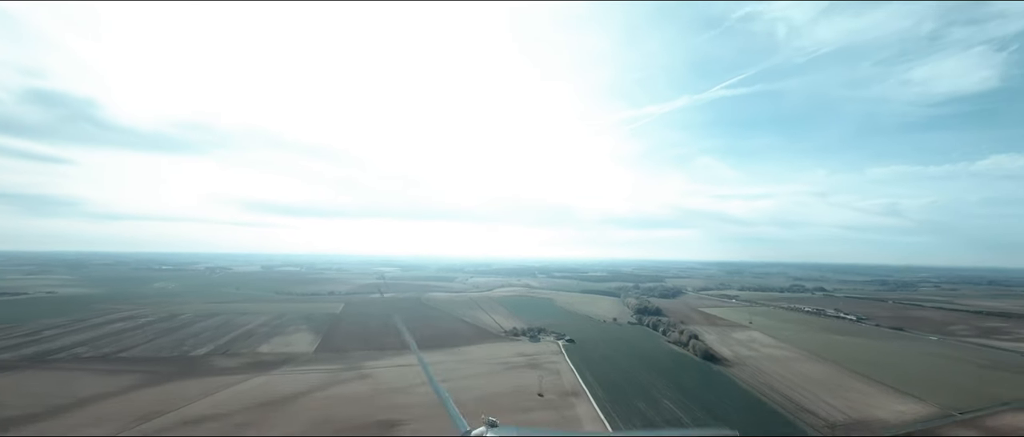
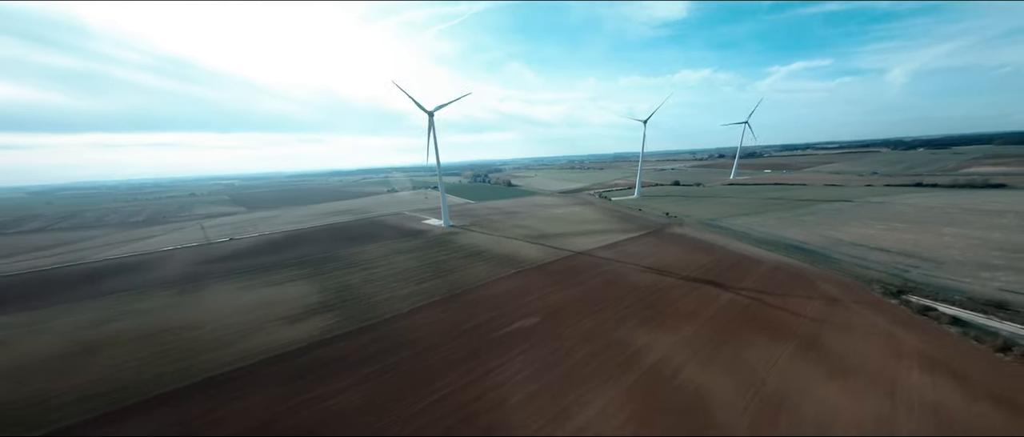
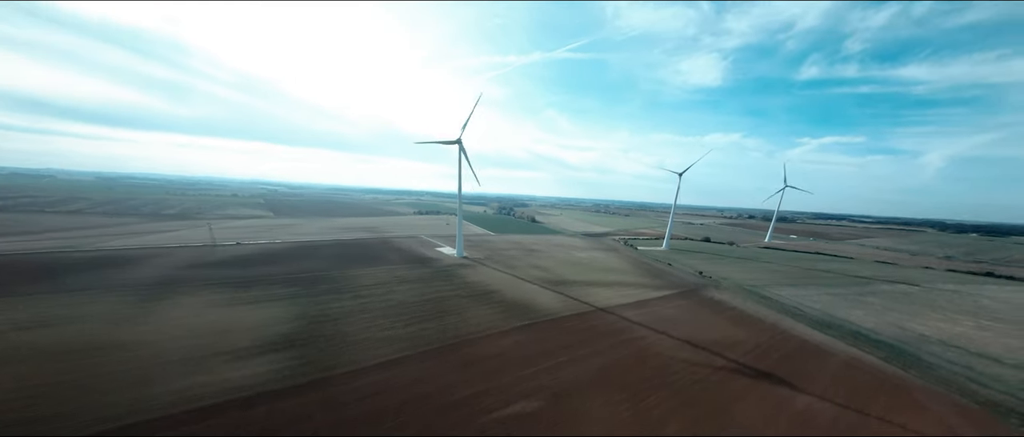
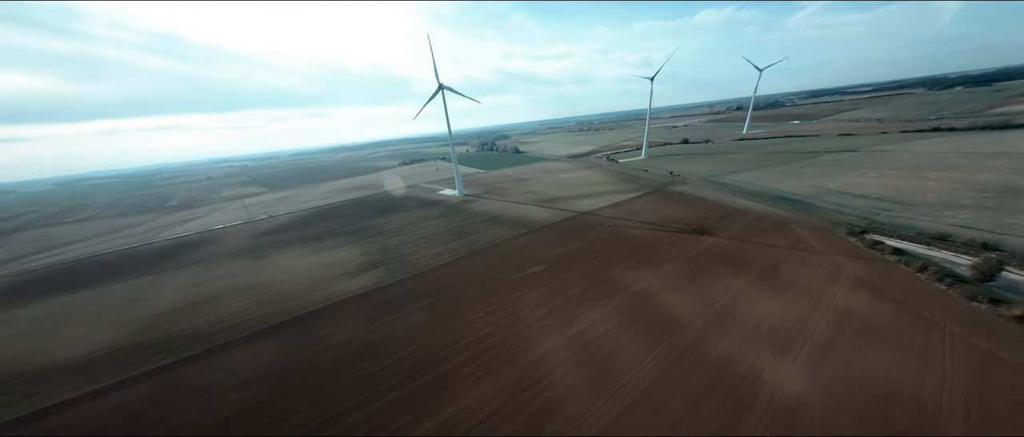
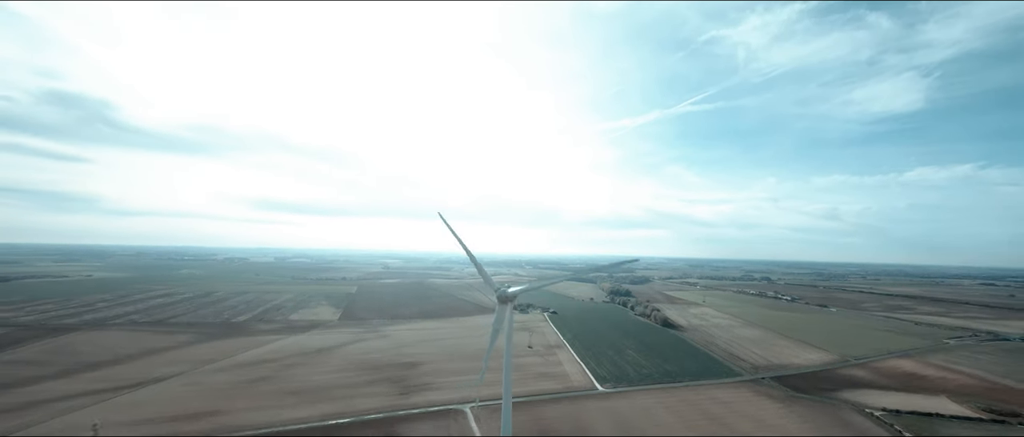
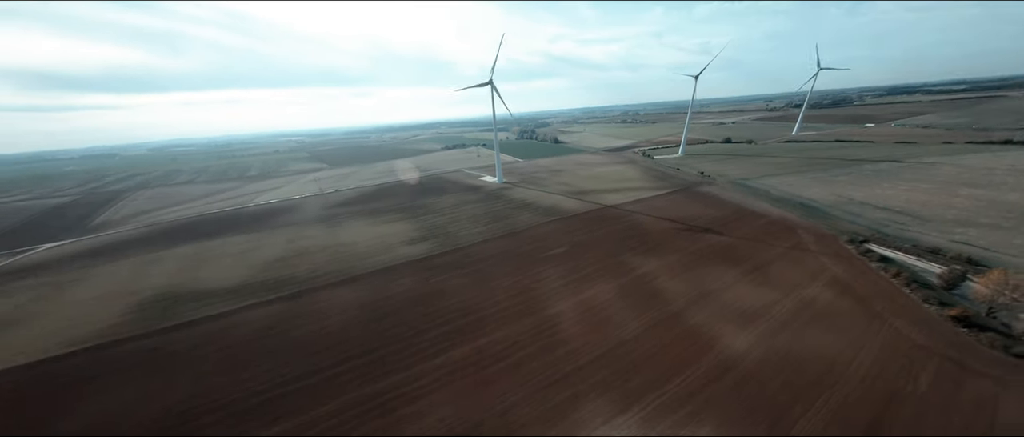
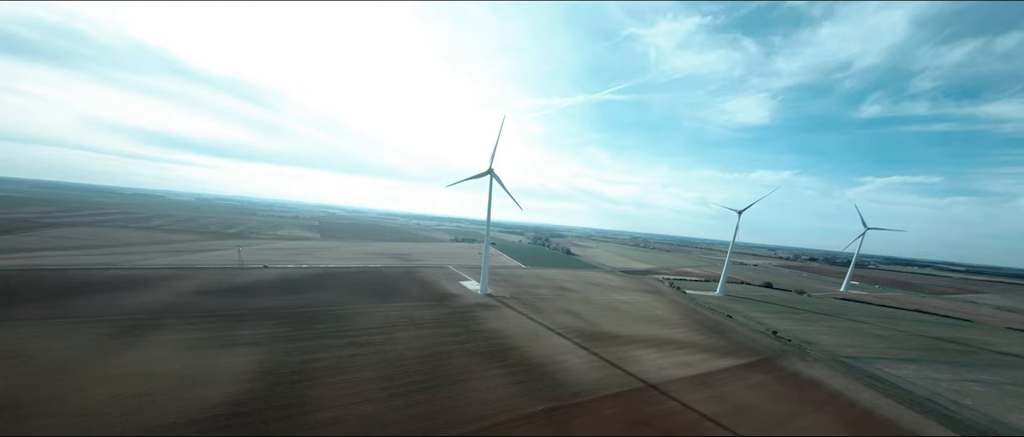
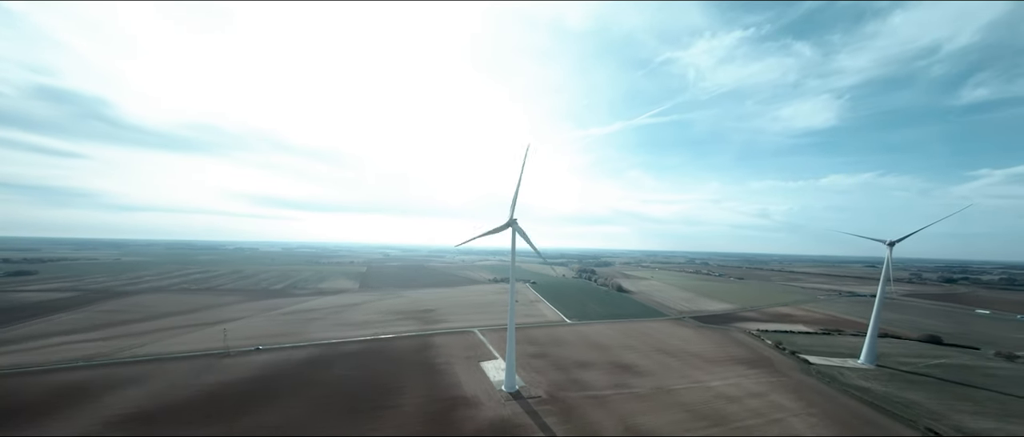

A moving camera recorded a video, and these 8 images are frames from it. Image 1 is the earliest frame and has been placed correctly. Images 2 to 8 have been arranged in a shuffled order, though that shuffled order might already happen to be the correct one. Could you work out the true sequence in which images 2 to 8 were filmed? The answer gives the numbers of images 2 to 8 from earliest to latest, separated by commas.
5, 8, 7, 3, 2, 4, 6
